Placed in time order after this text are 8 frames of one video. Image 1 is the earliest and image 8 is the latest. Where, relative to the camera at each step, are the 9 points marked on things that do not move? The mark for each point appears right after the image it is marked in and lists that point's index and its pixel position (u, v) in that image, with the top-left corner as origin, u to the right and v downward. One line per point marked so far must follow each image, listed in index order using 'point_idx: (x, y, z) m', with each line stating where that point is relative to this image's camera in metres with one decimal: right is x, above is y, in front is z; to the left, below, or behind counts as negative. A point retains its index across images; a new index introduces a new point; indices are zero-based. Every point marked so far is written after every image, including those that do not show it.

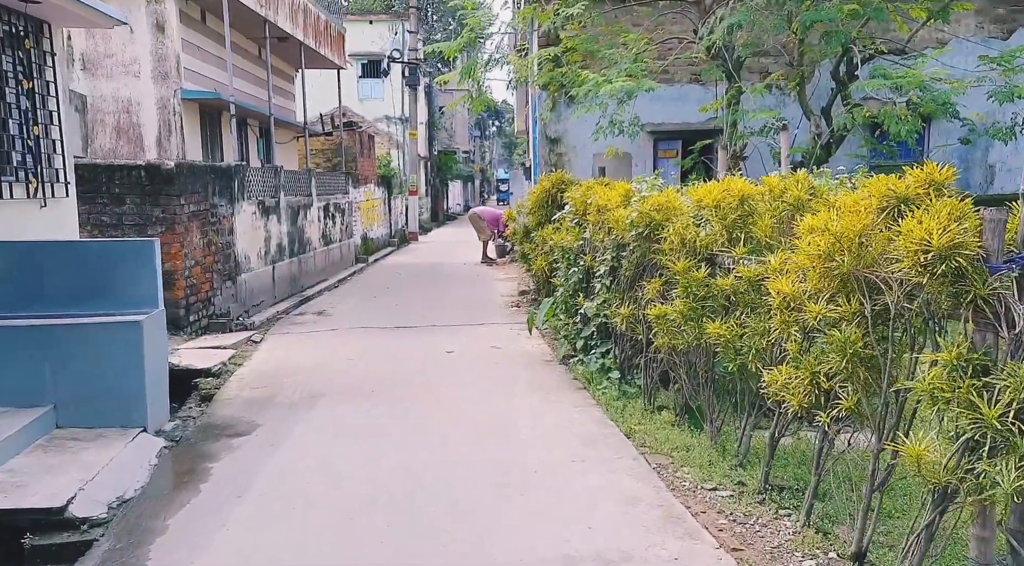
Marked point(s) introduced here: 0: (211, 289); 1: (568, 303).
0: (-3.1, -0.1, +9.2) m
1: (+0.5, -0.2, +6.9) m
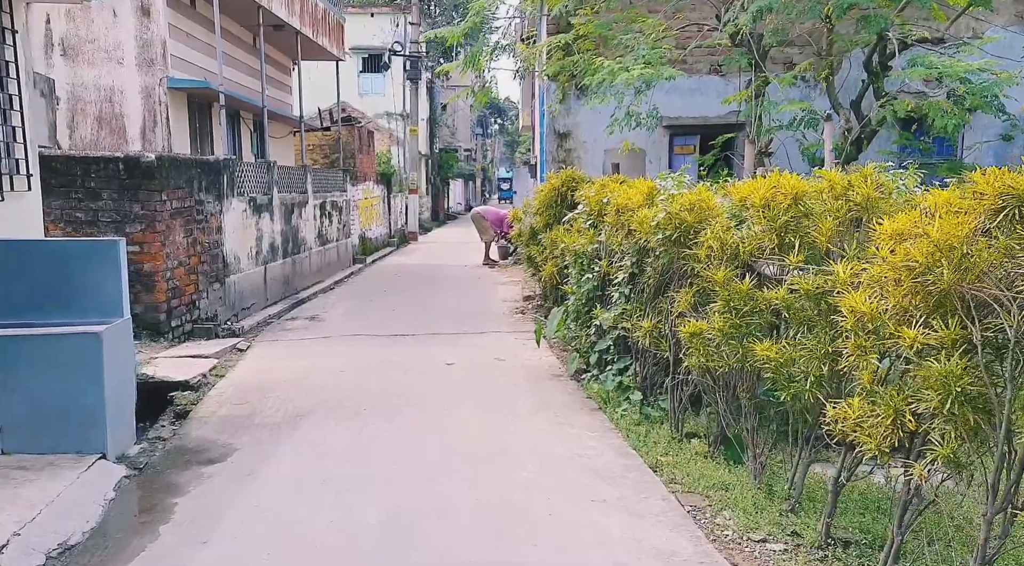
0: (-3.0, -0.1, +8.6) m
1: (+0.5, -0.2, +6.3) m
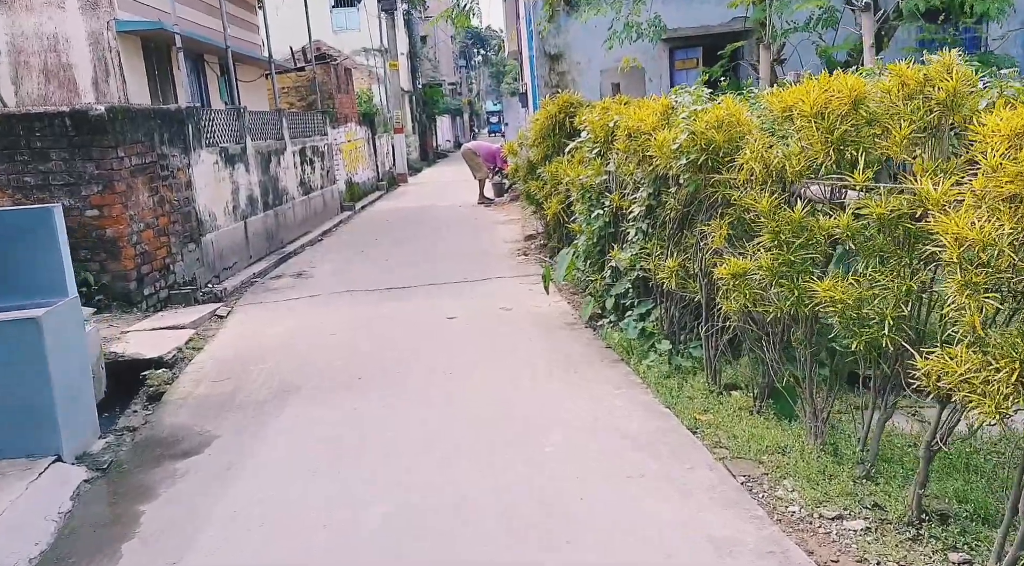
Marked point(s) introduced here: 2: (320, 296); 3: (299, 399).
0: (-3.0, +0.3, +7.9) m
1: (+0.5, +0.2, +5.6) m
2: (-1.6, -0.1, +7.5) m
3: (-1.1, -0.6, +4.7) m
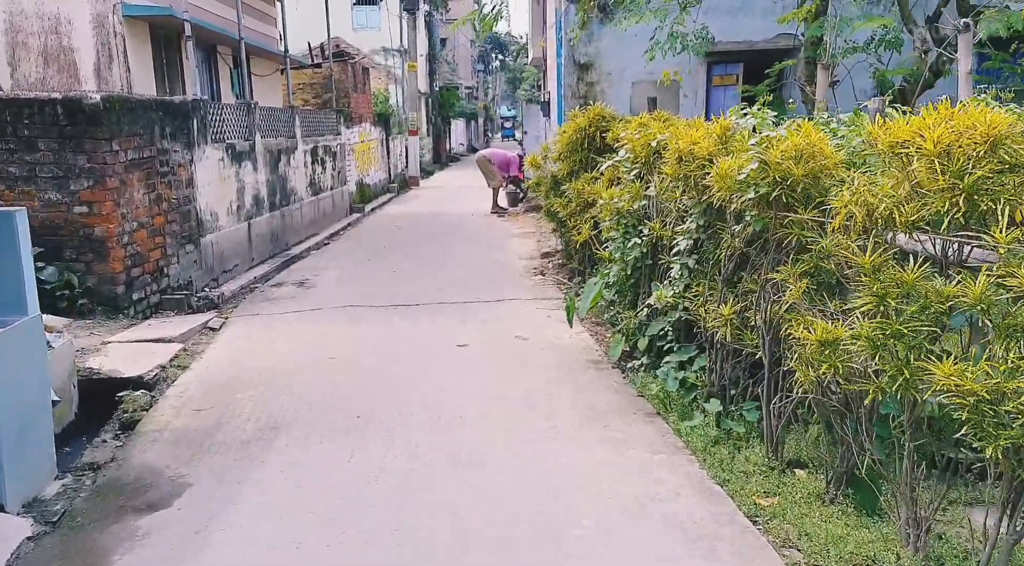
0: (-2.9, +0.2, +7.4) m
1: (+0.7, 0.0, +5.1) m
2: (-1.5, -0.2, +6.9) m
3: (-1.0, -0.7, +4.1) m
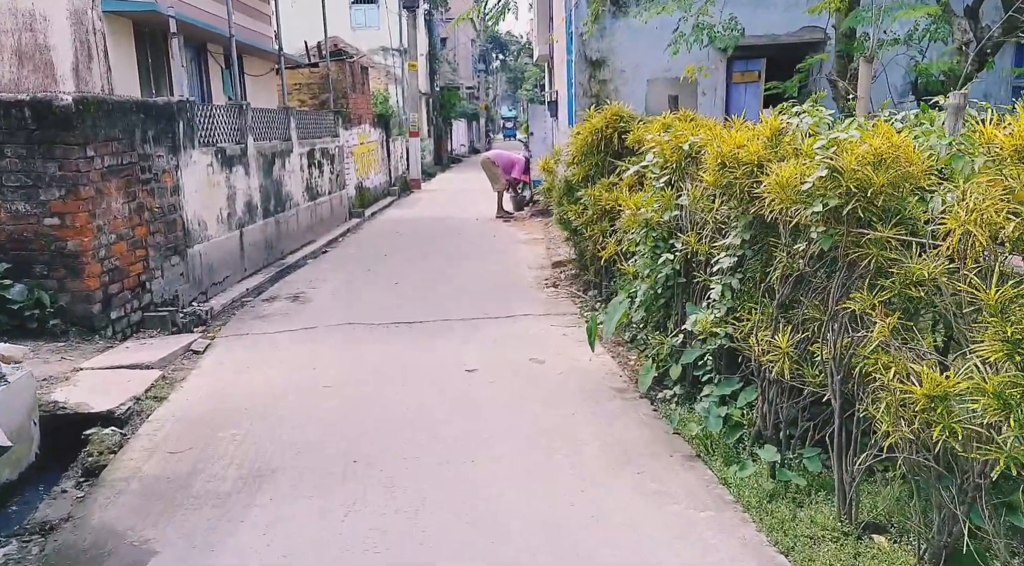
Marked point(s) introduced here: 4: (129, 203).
0: (-2.8, +0.1, +6.8) m
1: (+0.7, -0.1, +4.5) m
2: (-1.4, -0.3, +6.4) m
3: (-0.9, -0.8, +3.6) m
4: (-2.8, +0.6, +6.6) m
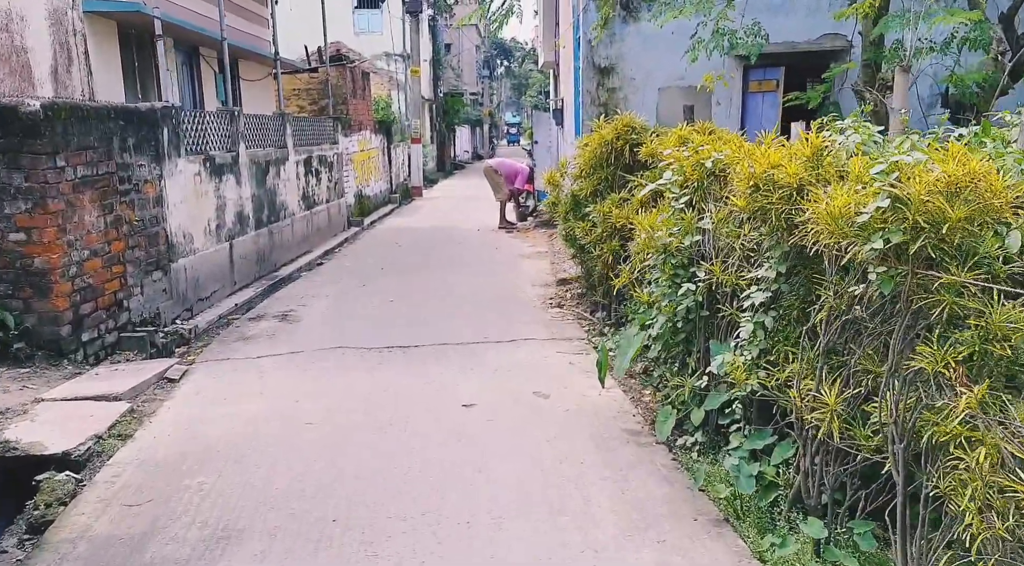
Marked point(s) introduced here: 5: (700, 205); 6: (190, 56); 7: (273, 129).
0: (-2.8, 0.0, +6.4) m
1: (+0.8, -0.3, +4.1) m
2: (-1.4, -0.5, +5.9) m
3: (-0.9, -1.0, +3.1) m
4: (-2.8, +0.5, +6.1) m
5: (+0.8, +0.4, +4.0) m
6: (-3.8, +2.7, +10.4) m
7: (-2.9, +1.8, +10.6) m
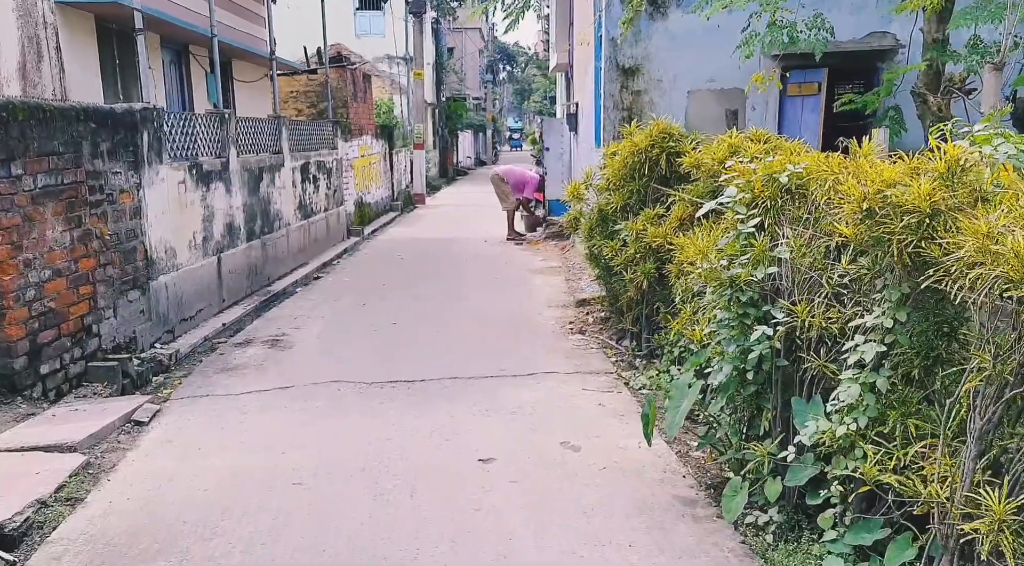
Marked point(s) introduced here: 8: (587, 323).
0: (-2.7, -0.2, +5.7) m
1: (+0.9, -0.4, +3.3) m
2: (-1.3, -0.6, +5.2) m
3: (-0.8, -1.1, +2.4) m
4: (-2.7, +0.3, +5.4) m
5: (+1.0, +0.2, +3.3) m
6: (-3.6, +2.5, +9.7) m
7: (-2.7, +1.7, +9.9) m
8: (+0.6, -0.3, +6.7) m
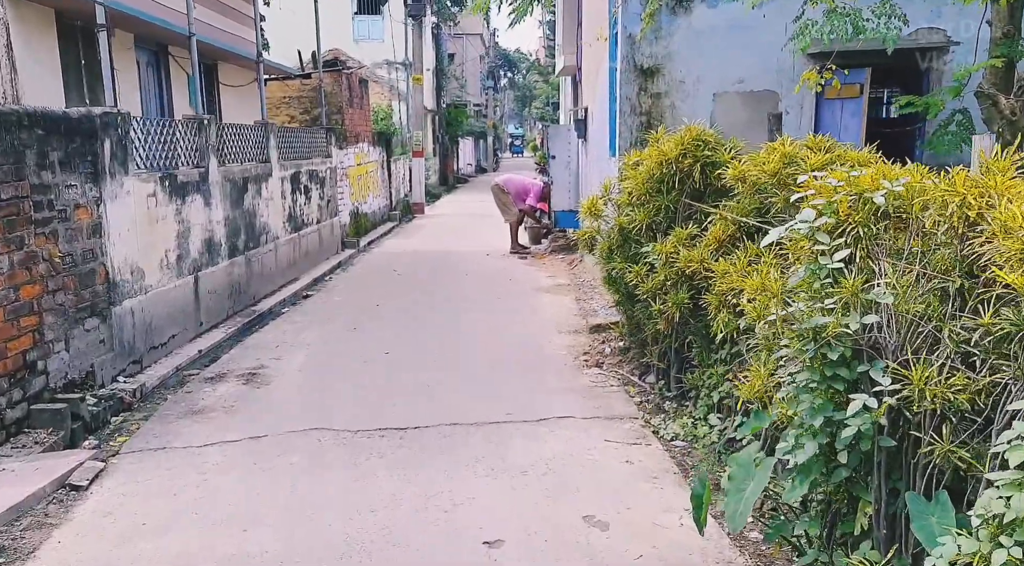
0: (-2.6, -0.3, +4.9) m
1: (+0.9, -0.6, +2.6) m
2: (-1.2, -0.8, +4.4) m
3: (-0.8, -1.2, +1.6) m
4: (-2.6, +0.2, +4.7) m
5: (+1.0, +0.1, +2.5) m
6: (-3.6, +2.3, +8.9) m
7: (-2.7, +1.5, +9.1) m
8: (+0.6, -0.5, +6.0) m
